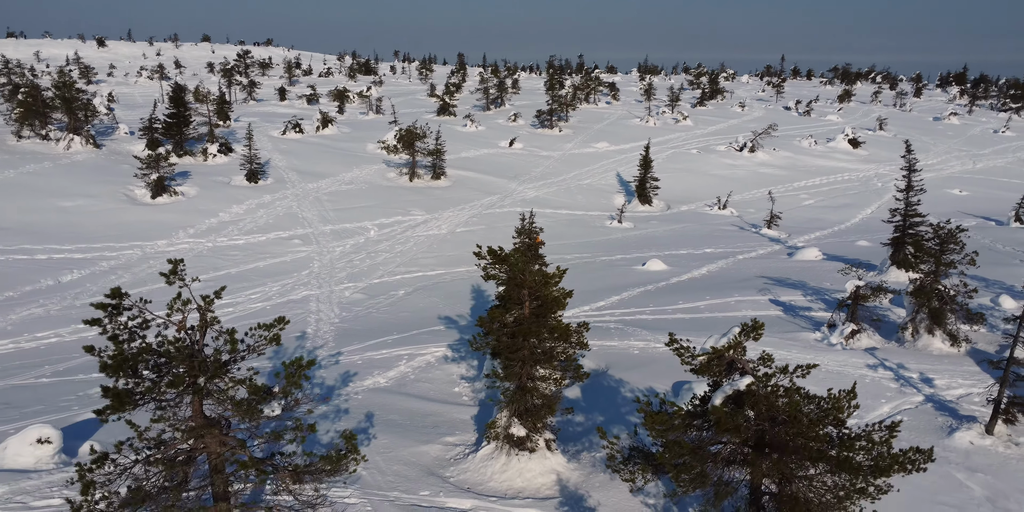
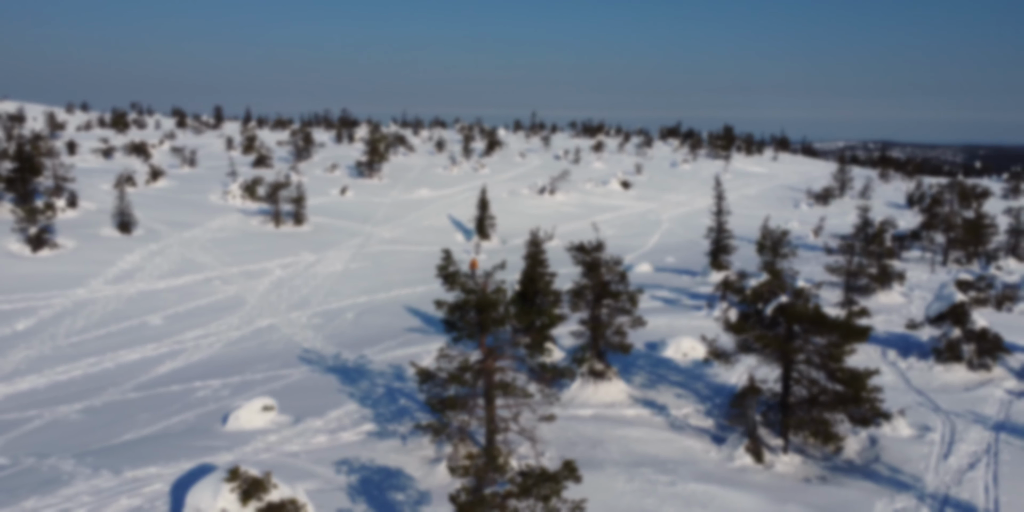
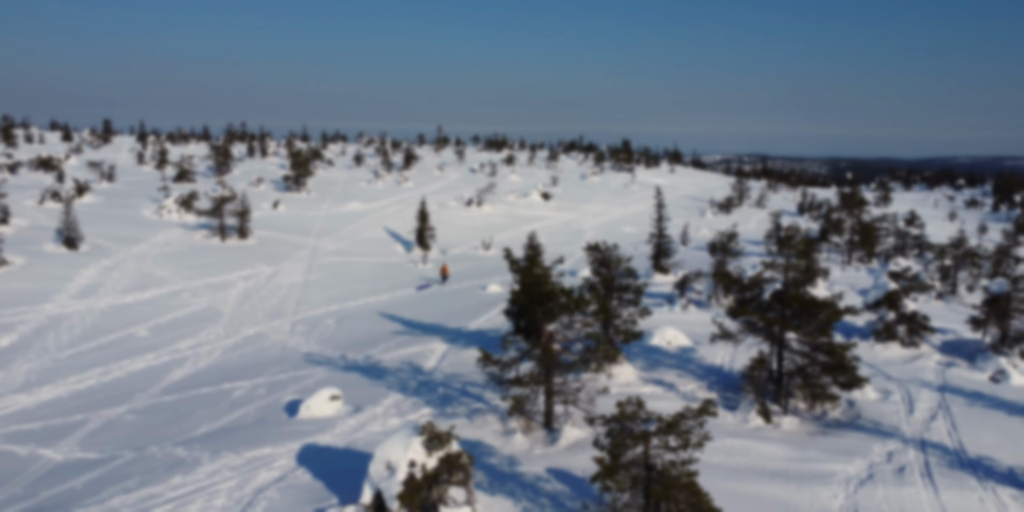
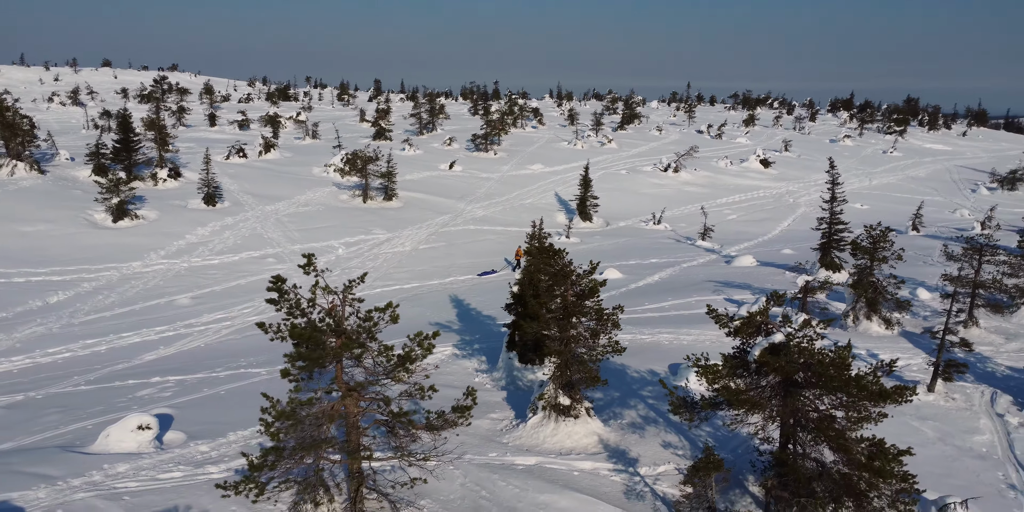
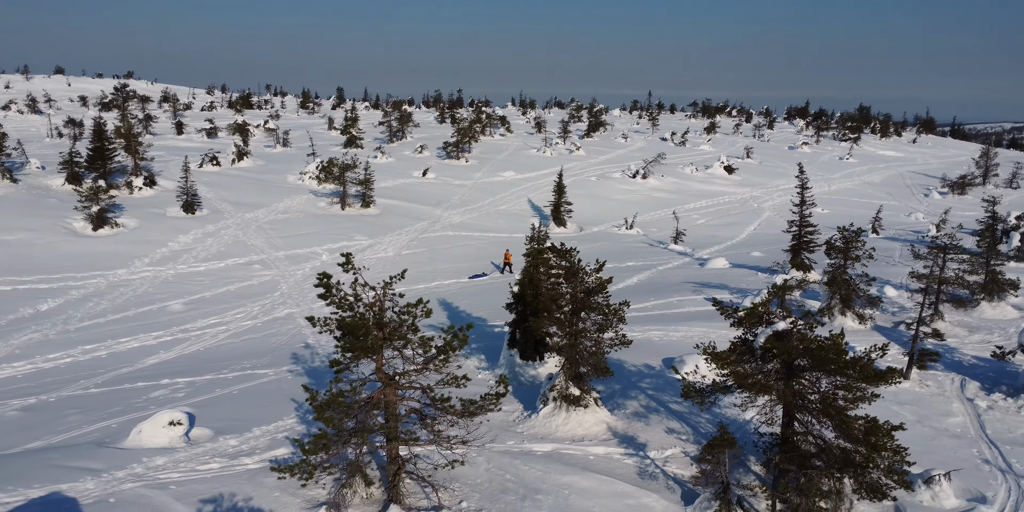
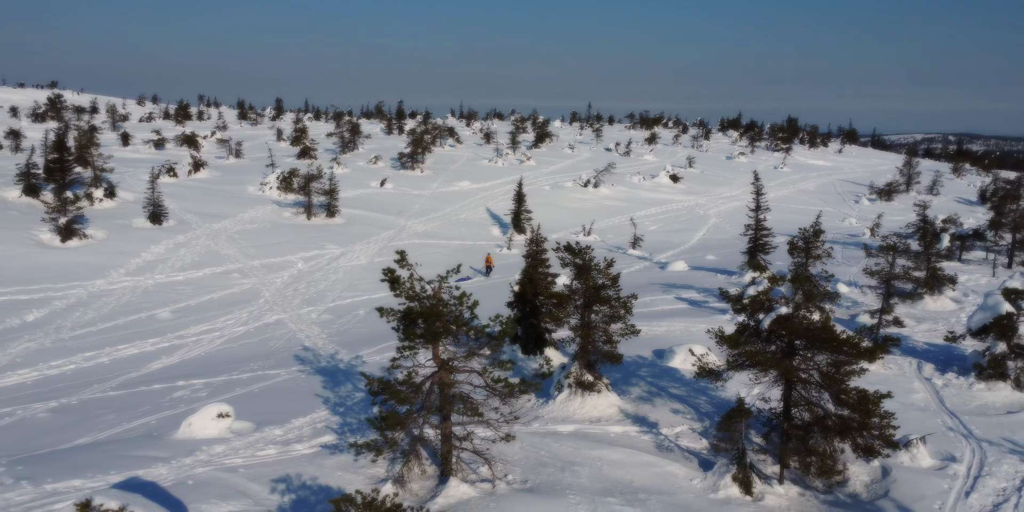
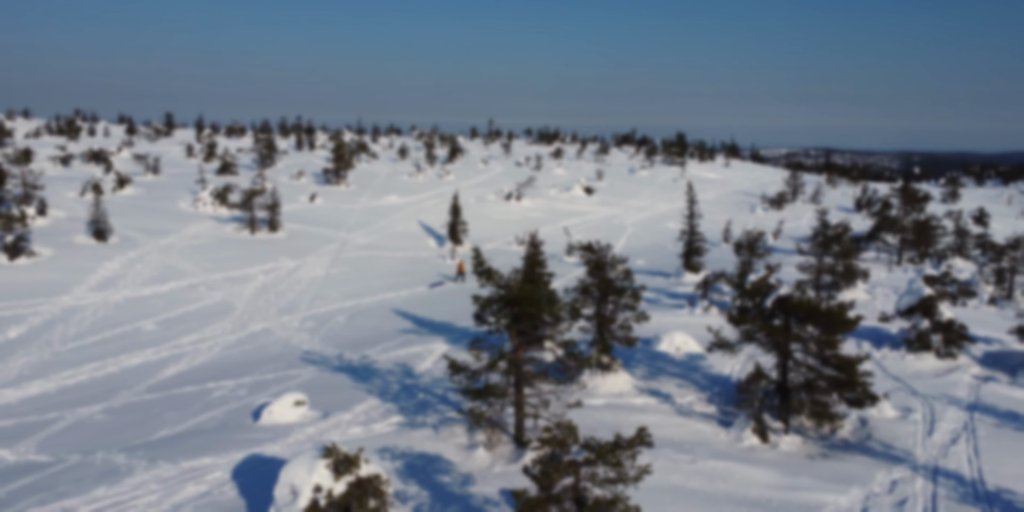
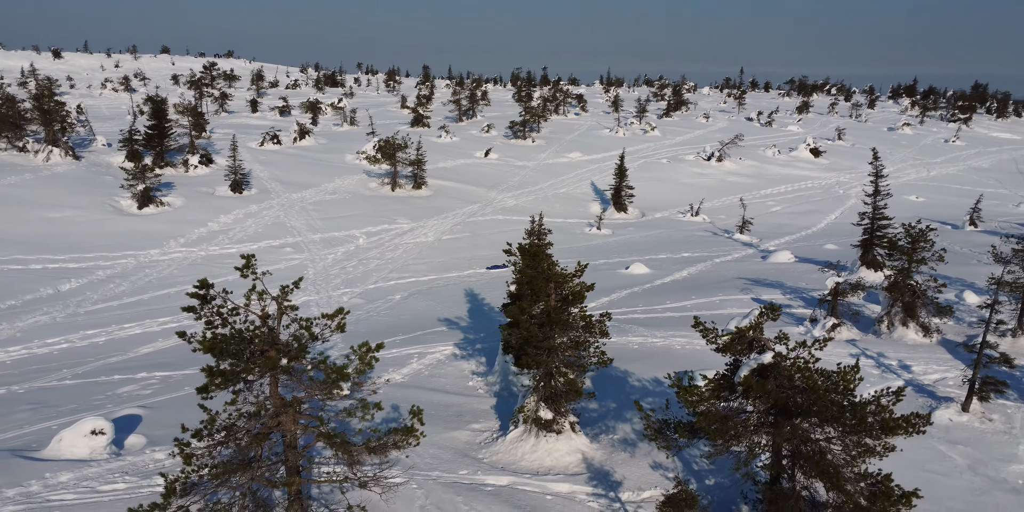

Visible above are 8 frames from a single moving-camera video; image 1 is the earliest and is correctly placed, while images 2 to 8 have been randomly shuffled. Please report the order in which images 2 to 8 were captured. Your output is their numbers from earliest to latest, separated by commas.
8, 4, 5, 6, 2, 7, 3
